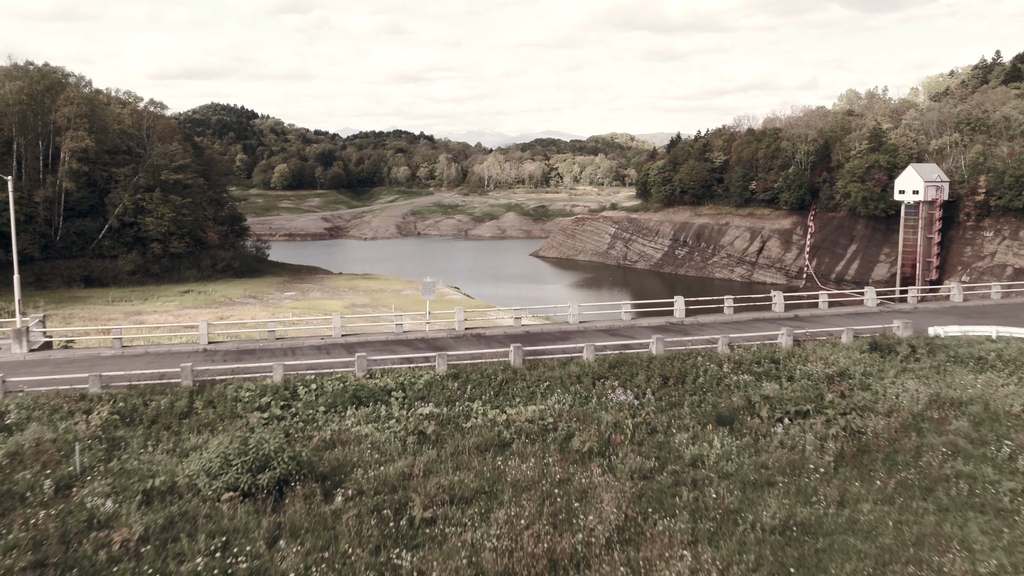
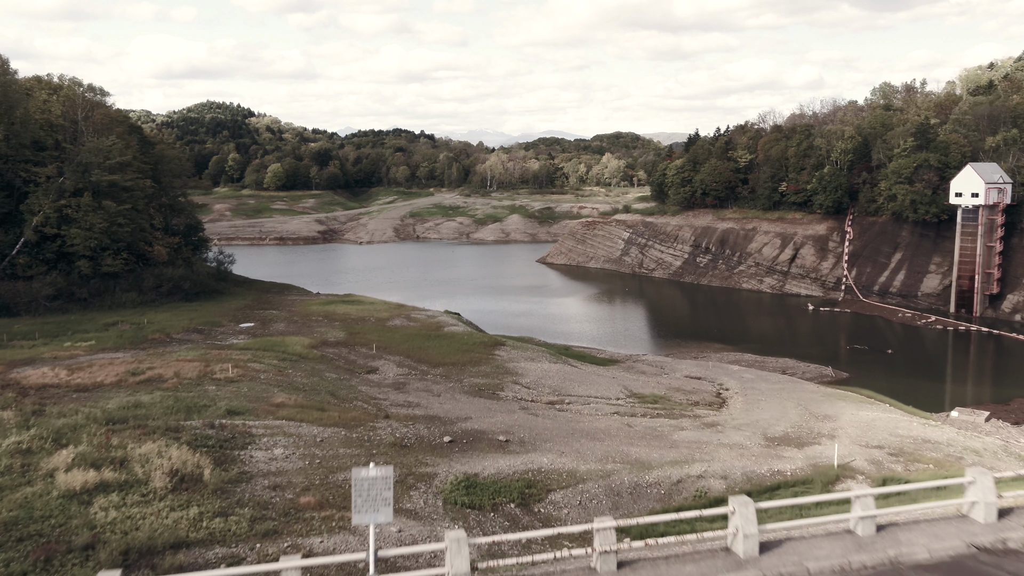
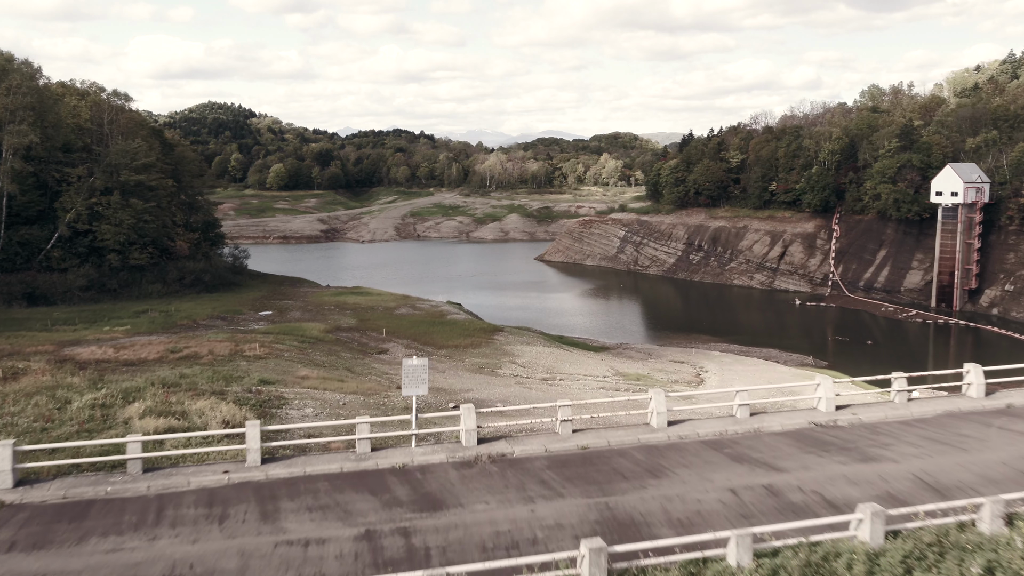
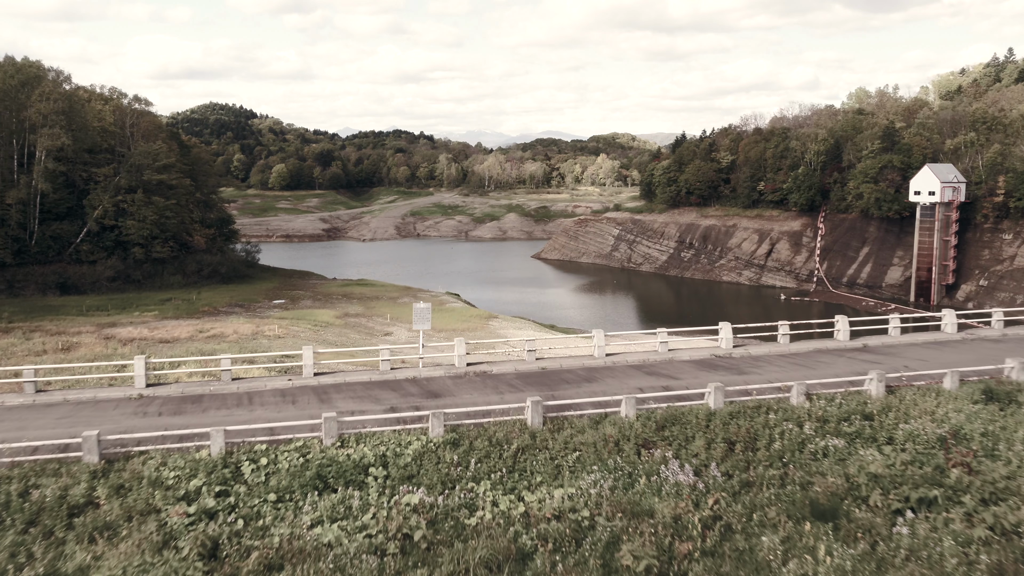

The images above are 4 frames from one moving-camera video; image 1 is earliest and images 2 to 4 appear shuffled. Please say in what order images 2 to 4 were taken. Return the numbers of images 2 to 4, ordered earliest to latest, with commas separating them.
4, 3, 2
